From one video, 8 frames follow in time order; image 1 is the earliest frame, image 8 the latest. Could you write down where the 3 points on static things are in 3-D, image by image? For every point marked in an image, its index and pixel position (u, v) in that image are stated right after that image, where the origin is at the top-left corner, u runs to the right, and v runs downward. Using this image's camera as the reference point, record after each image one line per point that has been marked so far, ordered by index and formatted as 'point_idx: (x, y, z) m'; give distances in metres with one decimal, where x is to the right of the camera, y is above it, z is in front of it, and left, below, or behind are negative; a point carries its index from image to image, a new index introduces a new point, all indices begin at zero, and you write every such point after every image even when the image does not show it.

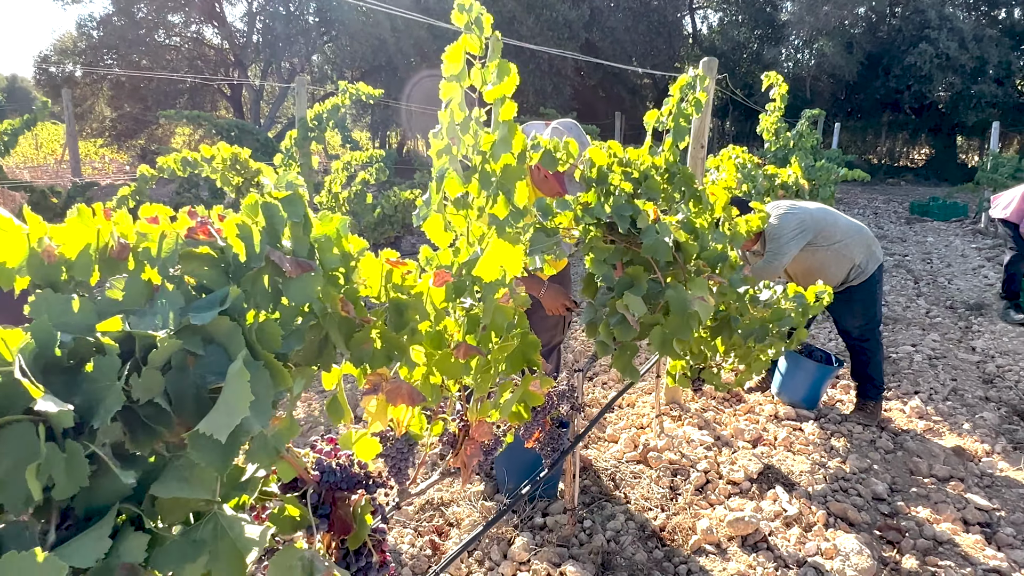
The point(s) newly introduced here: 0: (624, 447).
0: (+0.5, -0.8, +3.4) m
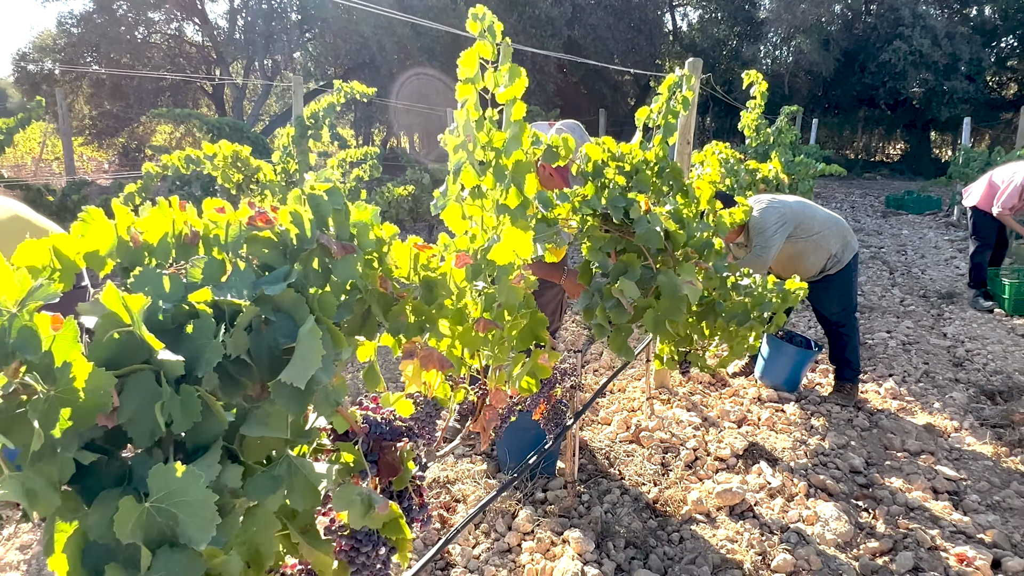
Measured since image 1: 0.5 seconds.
0: (+0.5, -0.7, +3.6) m
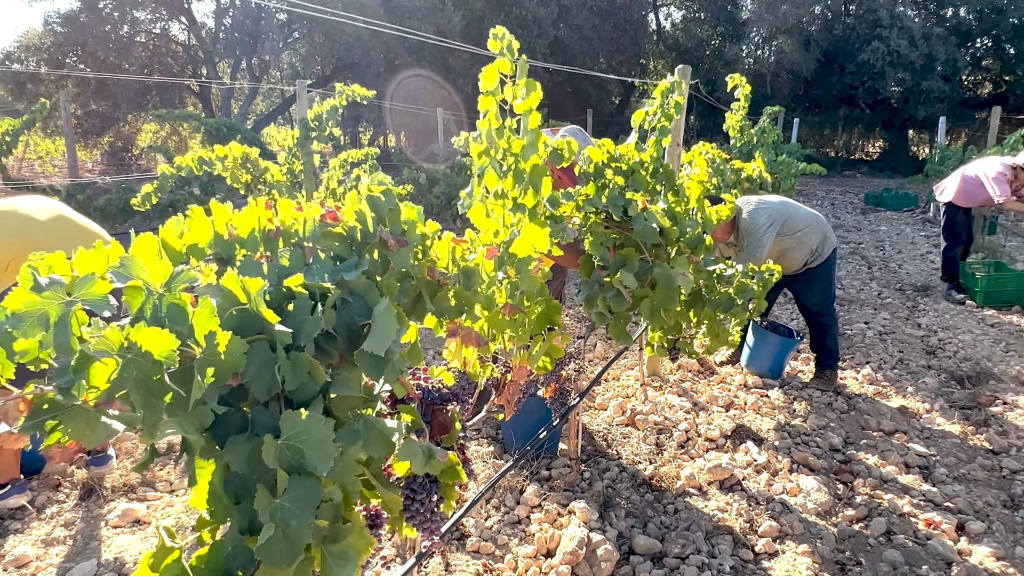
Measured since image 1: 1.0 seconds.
0: (+0.6, -0.7, +3.8) m
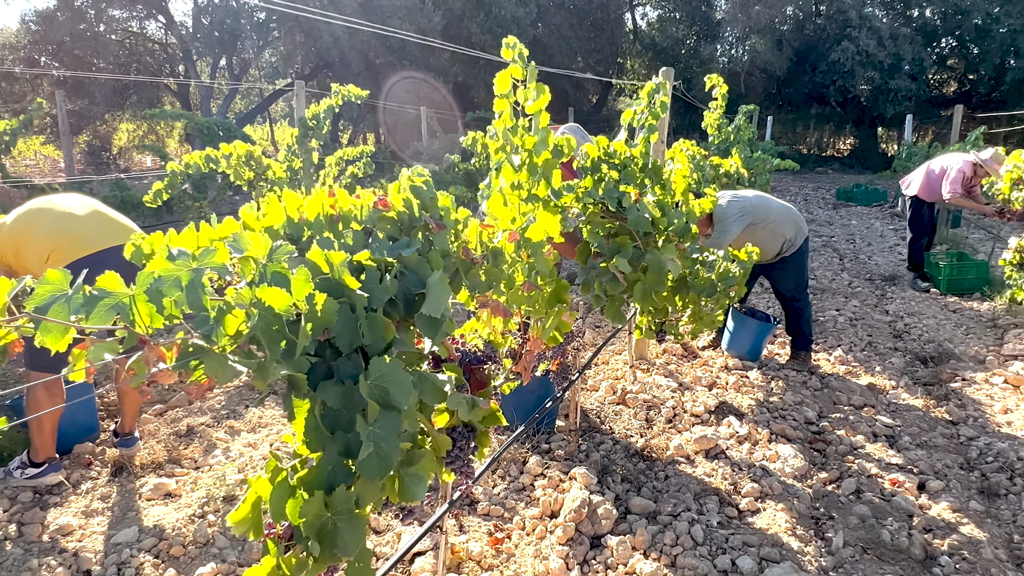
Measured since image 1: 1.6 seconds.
0: (+0.5, -0.6, +4.1) m
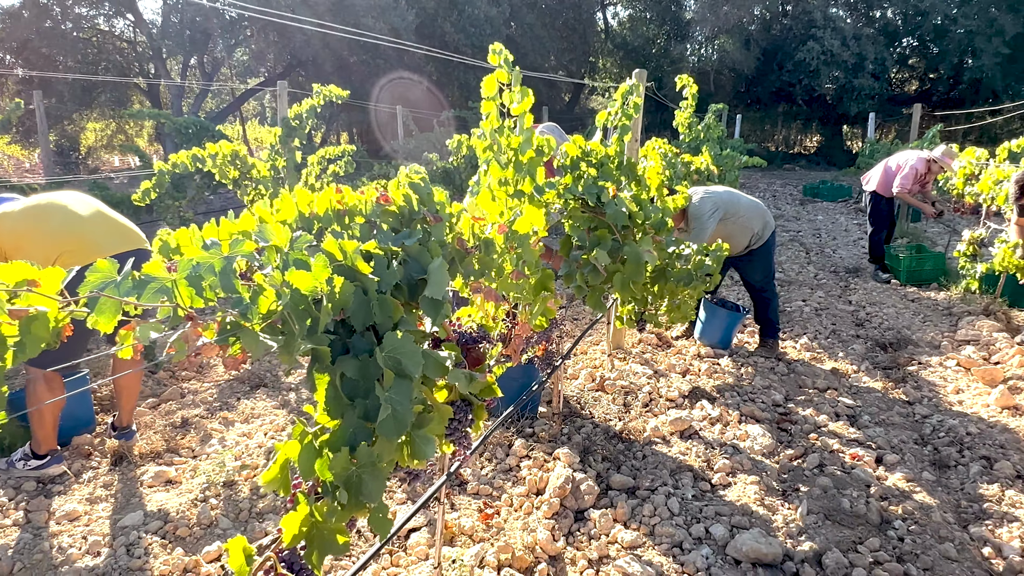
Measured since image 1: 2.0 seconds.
0: (+0.4, -0.6, +4.3) m
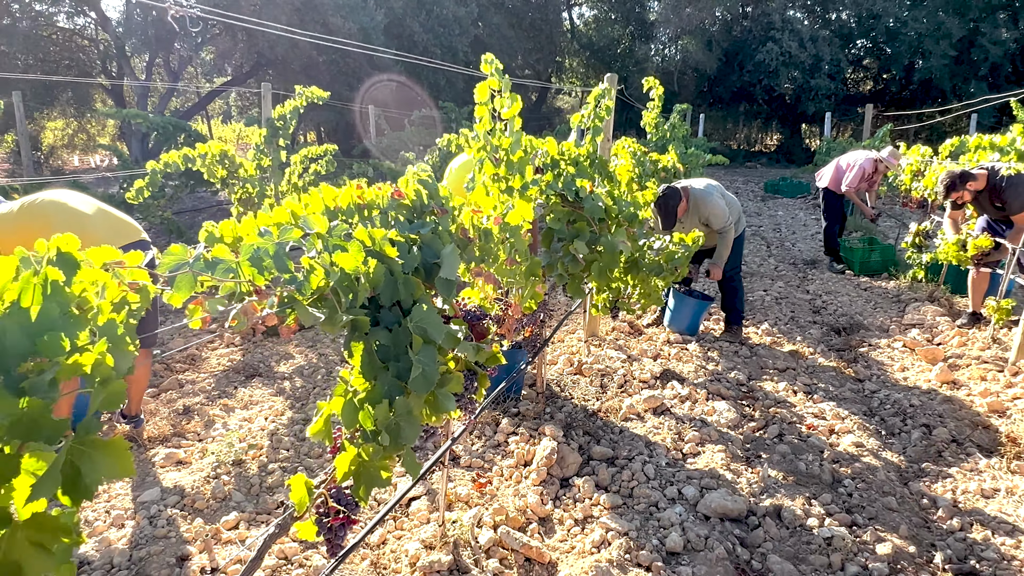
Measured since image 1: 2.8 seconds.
0: (+0.3, -0.5, +4.6) m
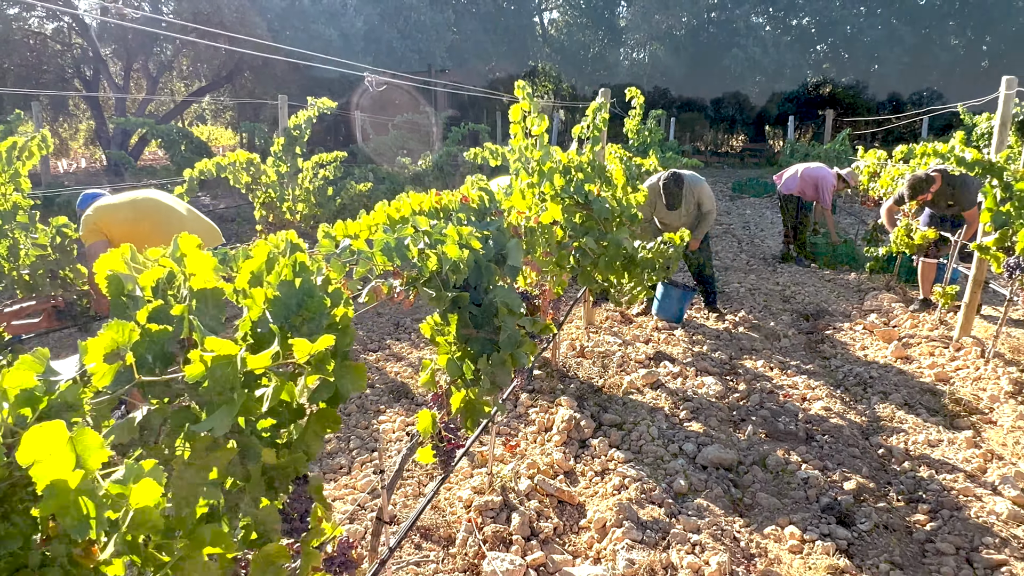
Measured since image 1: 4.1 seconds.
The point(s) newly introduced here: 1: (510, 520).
0: (+0.4, -0.4, +5.1) m
1: (0.0, -1.0, +3.0) m
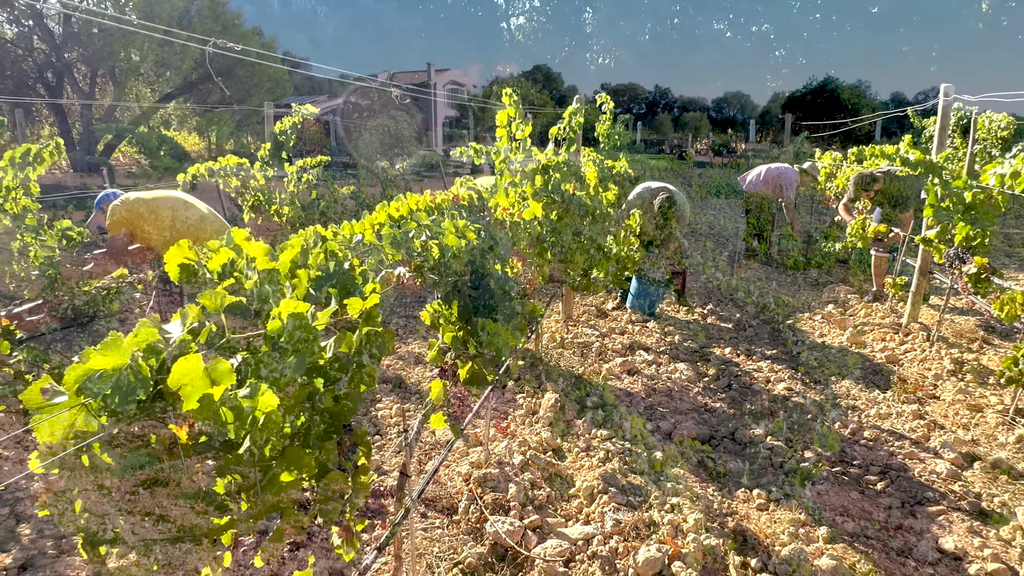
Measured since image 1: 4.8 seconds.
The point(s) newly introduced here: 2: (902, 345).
0: (+0.3, -0.4, +5.4) m
1: (0.0, -0.9, +3.3) m
2: (+2.9, -0.4, +5.2) m
